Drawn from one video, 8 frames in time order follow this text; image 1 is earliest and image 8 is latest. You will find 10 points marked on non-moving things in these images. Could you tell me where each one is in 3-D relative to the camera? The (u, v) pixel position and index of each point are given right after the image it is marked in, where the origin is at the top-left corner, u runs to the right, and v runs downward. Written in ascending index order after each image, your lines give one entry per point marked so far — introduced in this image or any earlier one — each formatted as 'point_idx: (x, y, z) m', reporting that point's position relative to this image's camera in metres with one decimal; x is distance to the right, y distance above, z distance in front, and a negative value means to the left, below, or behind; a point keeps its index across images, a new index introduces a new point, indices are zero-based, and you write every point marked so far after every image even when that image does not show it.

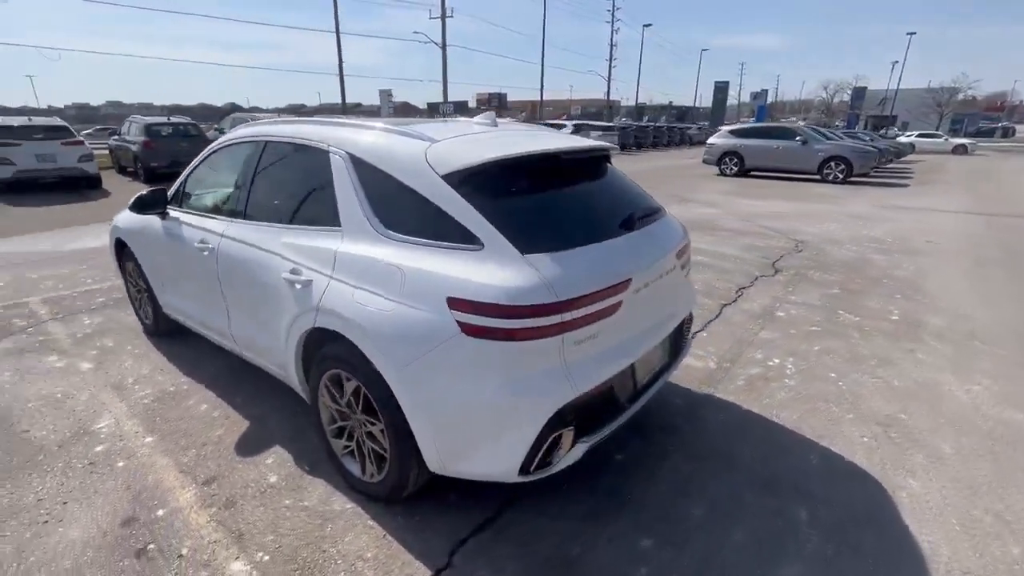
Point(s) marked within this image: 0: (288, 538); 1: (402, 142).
0: (-1.2, -1.3, +2.5) m
1: (-0.7, +0.8, +2.6) m
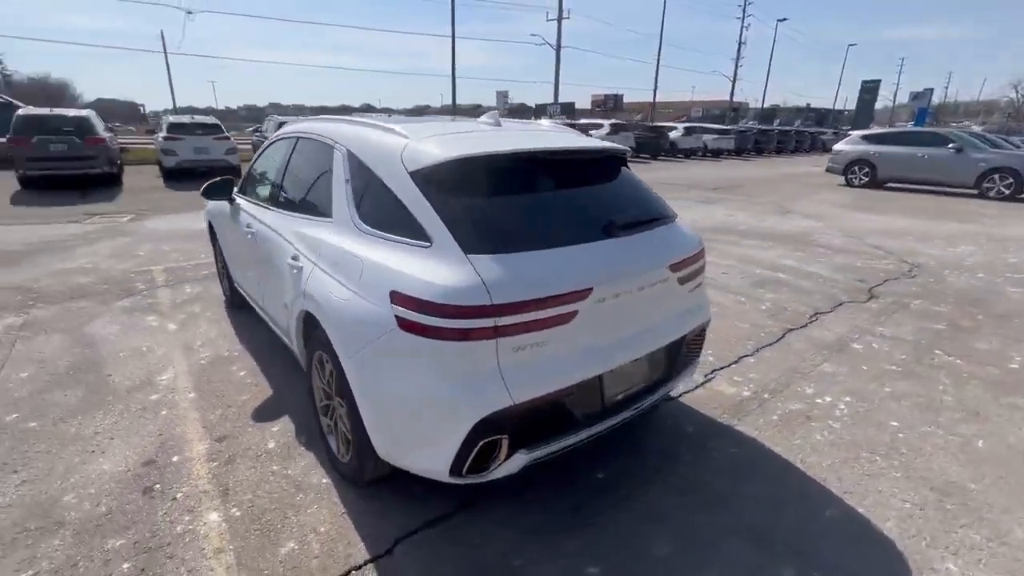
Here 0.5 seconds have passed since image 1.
0: (-1.4, -1.2, +2.7) m
1: (-0.7, +0.8, +2.7) m
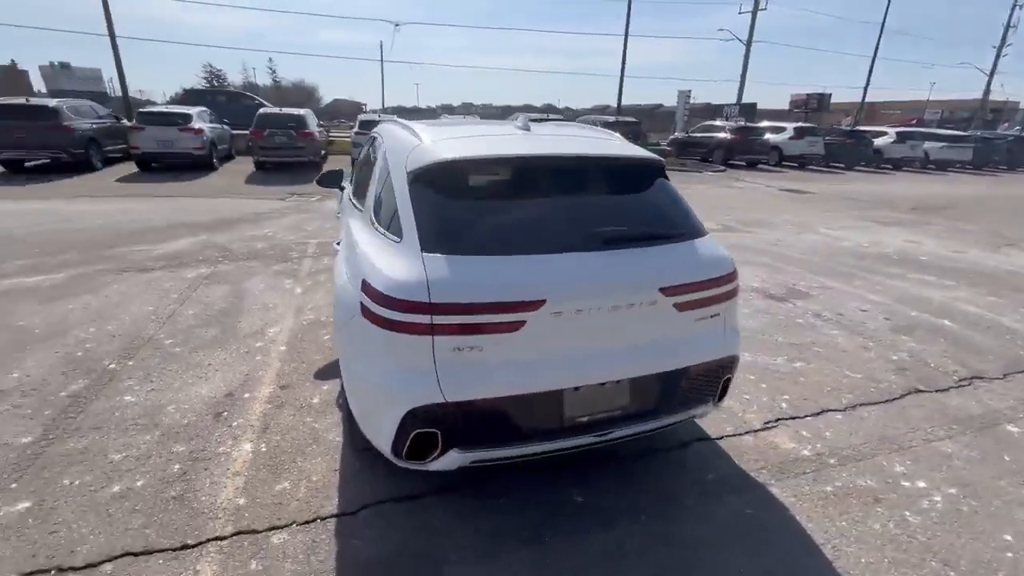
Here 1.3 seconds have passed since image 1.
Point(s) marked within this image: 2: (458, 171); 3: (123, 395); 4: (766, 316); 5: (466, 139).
0: (-1.5, -1.0, +3.2) m
1: (-0.6, +0.9, +2.9) m
2: (-0.3, +0.6, +2.6) m
3: (-3.0, -0.8, +3.7) m
4: (+2.9, -0.3, +5.5) m
5: (-0.3, +0.9, +2.8) m
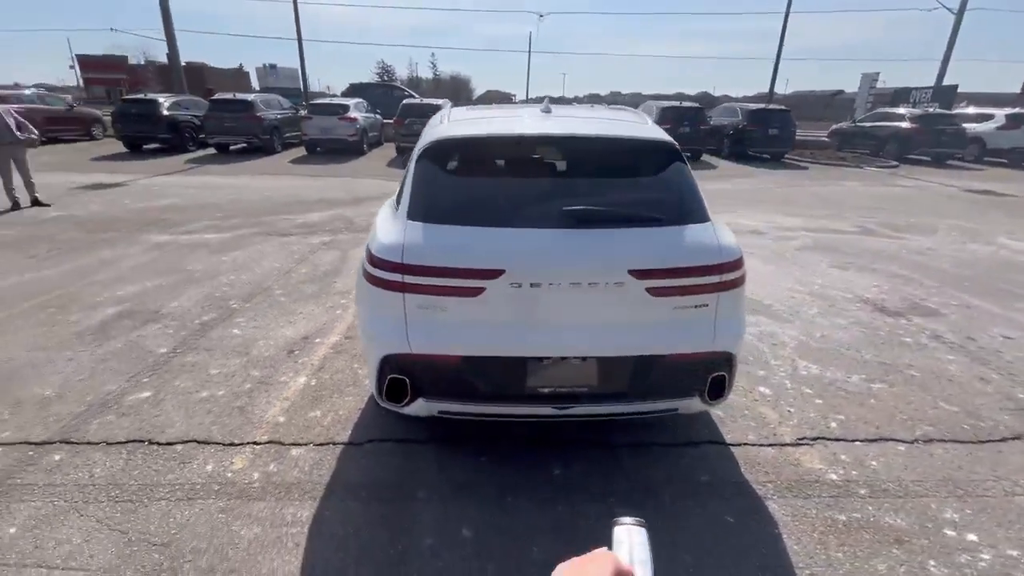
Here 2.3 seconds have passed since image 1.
0: (-1.4, -0.7, +3.8) m
1: (-0.5, +1.1, +3.2) m
2: (-0.3, +0.8, +2.8) m
3: (-2.7, -0.4, +4.6) m
4: (+3.5, -0.4, +4.8) m
5: (-0.2, +1.1, +3.0) m
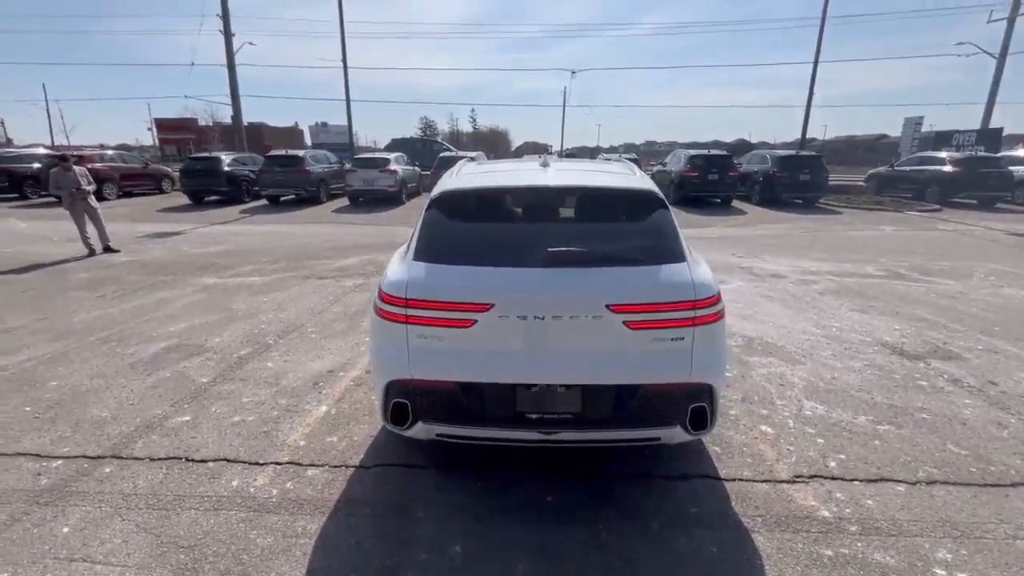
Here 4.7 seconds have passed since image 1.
0: (-1.4, -1.0, +4.1) m
1: (-0.5, +0.8, +3.6) m
2: (-0.3, +0.6, +3.1) m
3: (-2.6, -0.8, +5.1) m
4: (+3.6, -0.8, +4.7) m
5: (-0.2, +0.8, +3.4) m
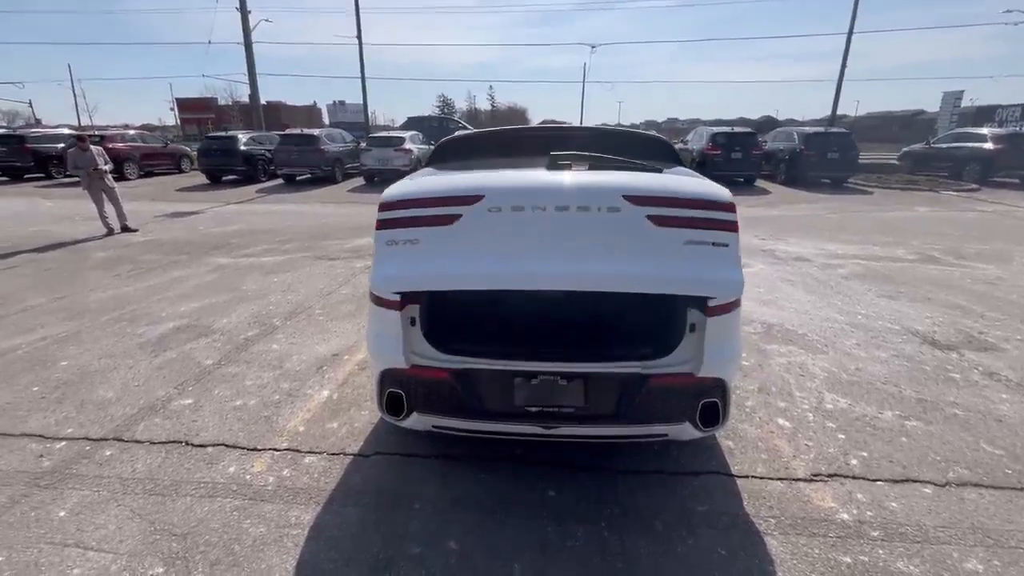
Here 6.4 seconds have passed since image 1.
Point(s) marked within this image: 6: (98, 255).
0: (-1.3, -0.9, +4.0) m
1: (-0.4, +1.0, +3.4) m
2: (-0.3, +0.7, +3.0) m
3: (-2.5, -0.6, +5.0) m
4: (+3.7, -0.7, +4.5) m
5: (-0.1, +0.9, +3.2) m
6: (-7.9, +0.6, +9.1) m
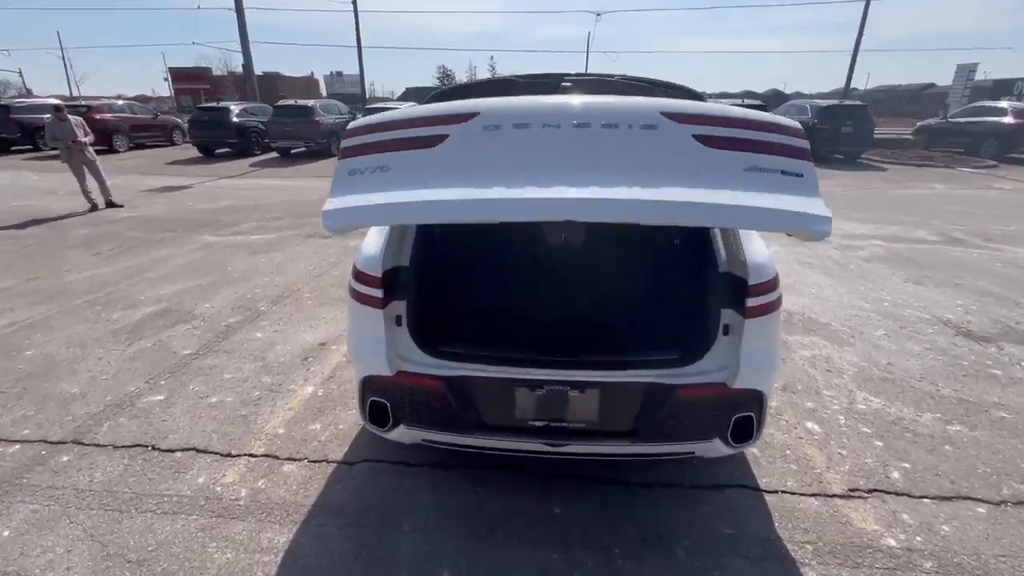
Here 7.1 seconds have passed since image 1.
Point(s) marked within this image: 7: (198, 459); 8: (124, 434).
0: (-1.3, -0.8, +3.7) m
1: (-0.4, +1.0, +3.0) m
2: (-0.3, +0.7, +2.5) m
3: (-2.5, -0.4, +4.7) m
4: (+3.7, -0.6, +4.1) m
5: (-0.1, +1.0, +2.8) m
6: (-7.9, +1.0, +8.7) m
7: (-1.9, -1.1, +2.9) m
8: (-2.6, -1.0, +3.2) m
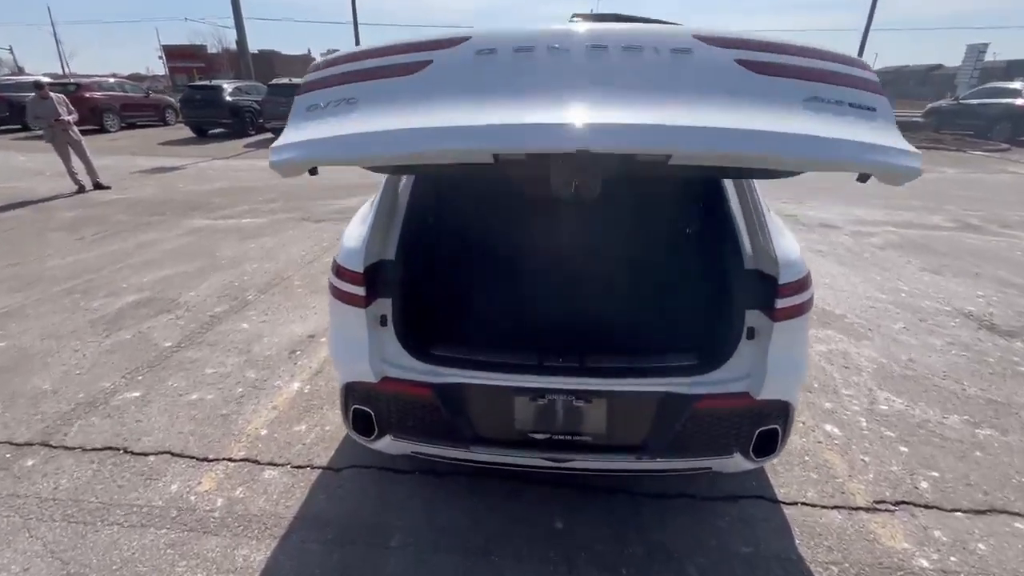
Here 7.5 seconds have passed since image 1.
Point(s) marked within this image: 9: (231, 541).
0: (-1.3, -0.7, +3.4) m
1: (-0.4, +1.1, +2.7) m
2: (-0.3, +0.8, +2.3) m
3: (-2.5, -0.3, +4.4) m
4: (+3.7, -0.5, +3.9) m
5: (-0.1, +1.0, +2.5) m
6: (-7.9, +1.3, +8.4) m
7: (-1.9, -1.0, +2.7) m
8: (-2.6, -0.9, +3.0) m
9: (-1.3, -1.2, +2.3) m
